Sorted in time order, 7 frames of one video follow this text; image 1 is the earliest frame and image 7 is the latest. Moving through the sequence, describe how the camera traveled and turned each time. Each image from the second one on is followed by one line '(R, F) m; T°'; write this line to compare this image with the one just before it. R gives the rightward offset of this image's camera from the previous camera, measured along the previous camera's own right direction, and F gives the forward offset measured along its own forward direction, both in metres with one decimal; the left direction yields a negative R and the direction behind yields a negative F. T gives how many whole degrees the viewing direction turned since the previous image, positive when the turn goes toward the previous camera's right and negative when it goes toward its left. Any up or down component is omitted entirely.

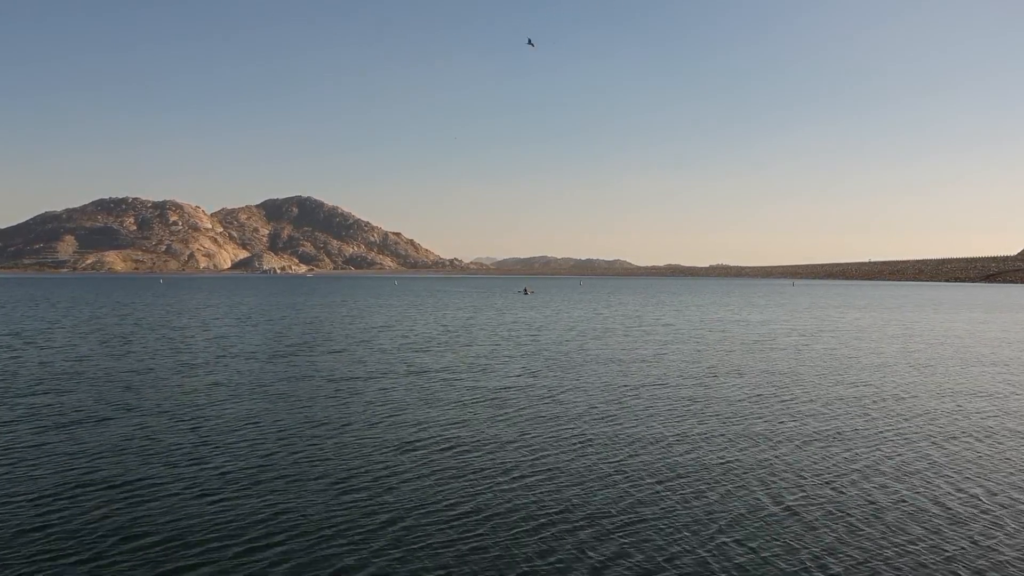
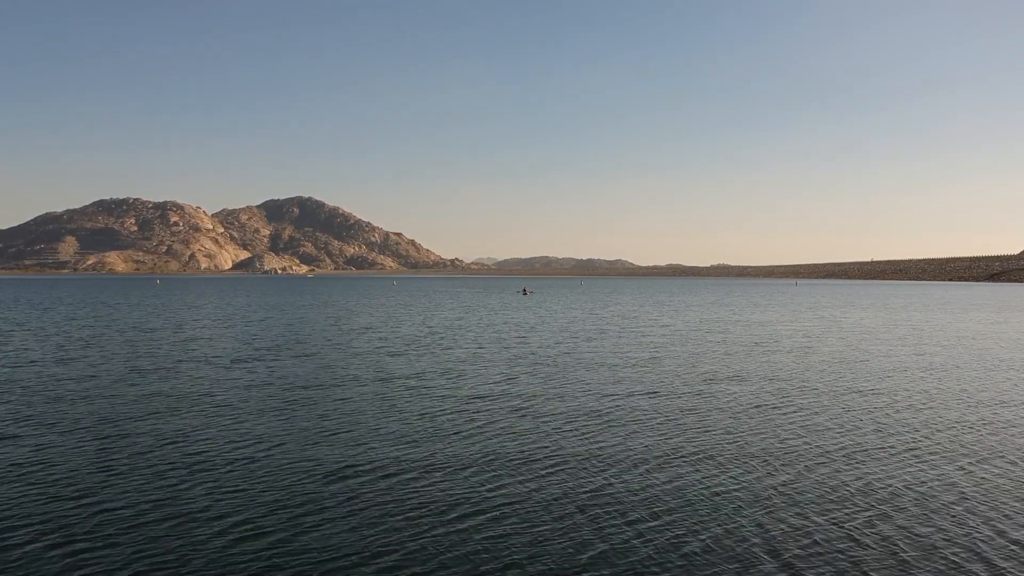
(+1.4, +3.8) m; 0°
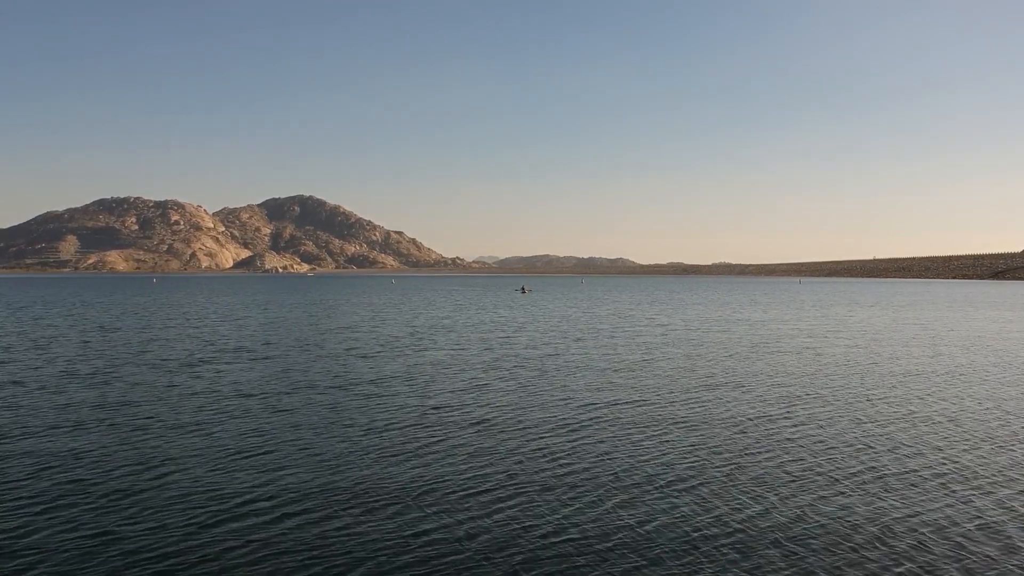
(+1.5, +4.3) m; 0°
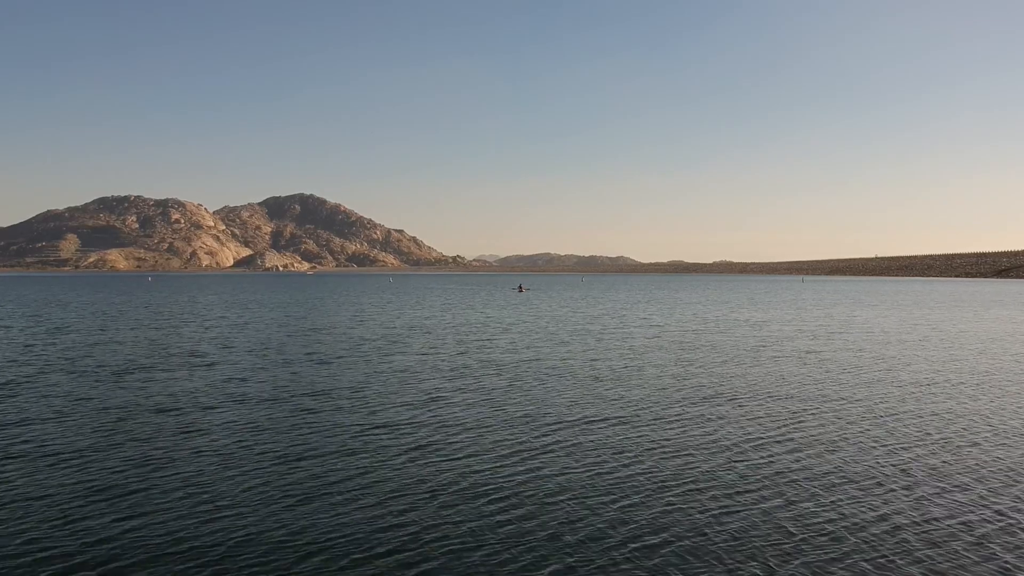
(+1.8, +4.5) m; 0°
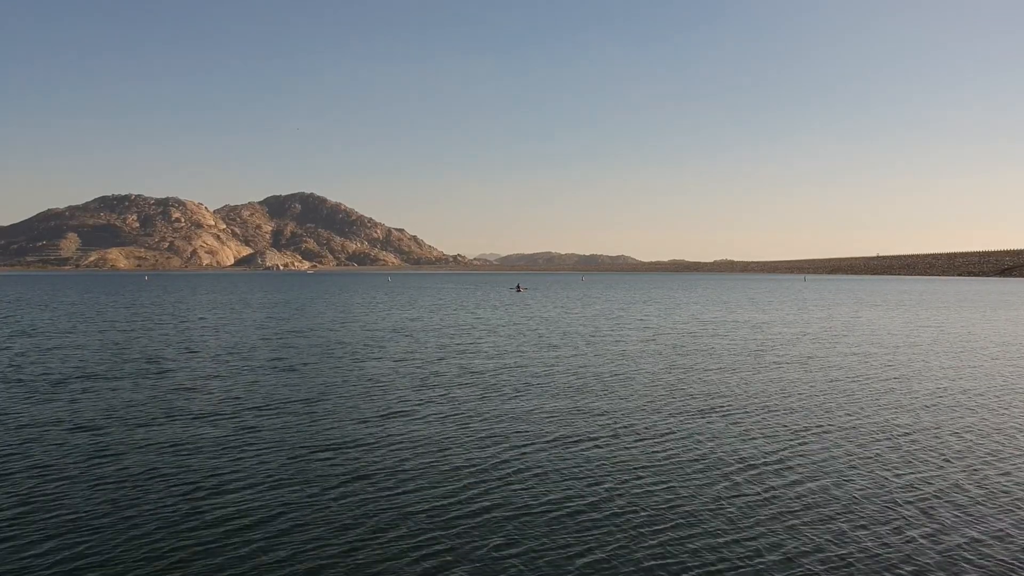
(+1.3, +3.3) m; 0°
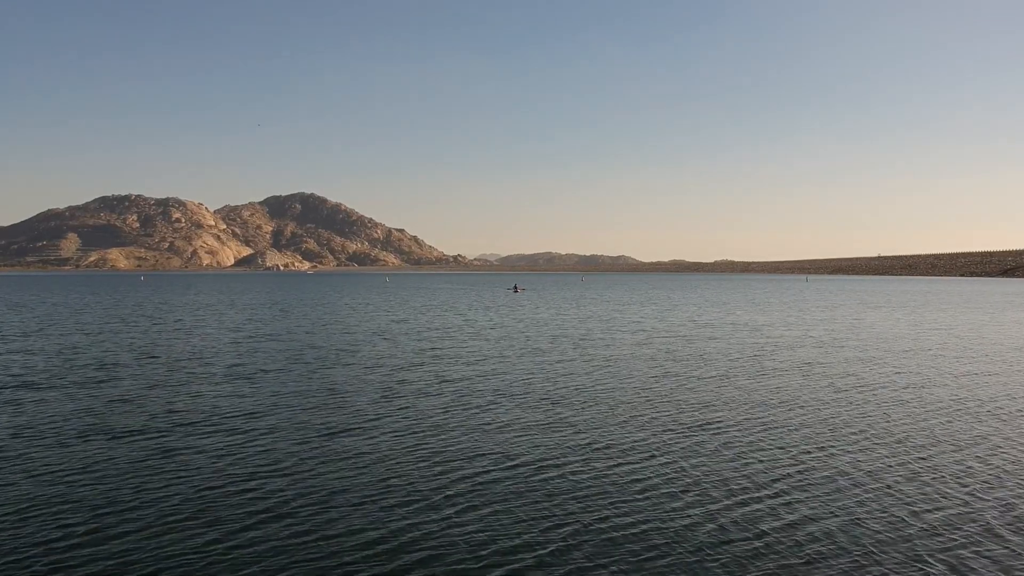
(+1.3, +3.3) m; 0°
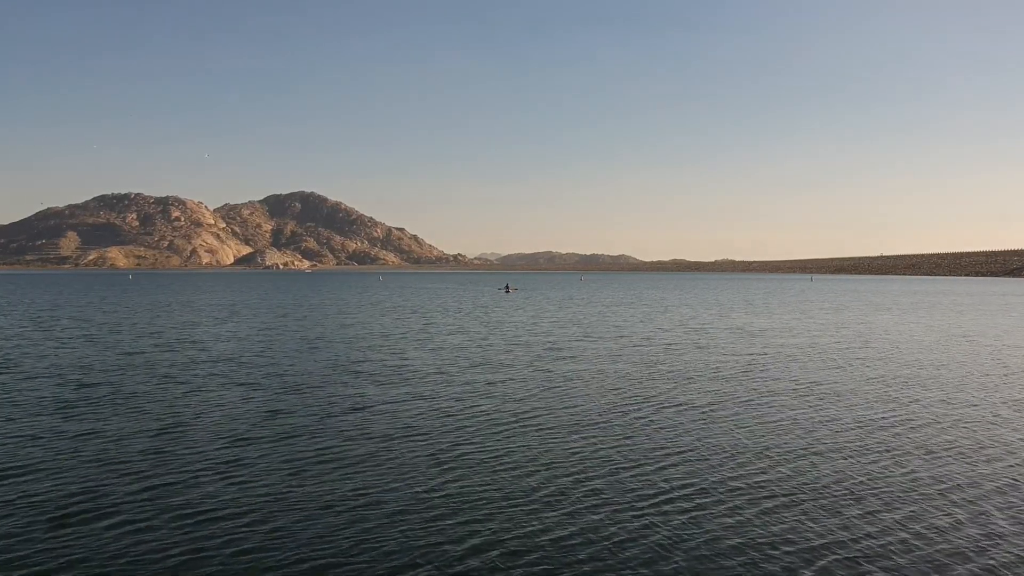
(+3.4, +8.9) m; 0°
